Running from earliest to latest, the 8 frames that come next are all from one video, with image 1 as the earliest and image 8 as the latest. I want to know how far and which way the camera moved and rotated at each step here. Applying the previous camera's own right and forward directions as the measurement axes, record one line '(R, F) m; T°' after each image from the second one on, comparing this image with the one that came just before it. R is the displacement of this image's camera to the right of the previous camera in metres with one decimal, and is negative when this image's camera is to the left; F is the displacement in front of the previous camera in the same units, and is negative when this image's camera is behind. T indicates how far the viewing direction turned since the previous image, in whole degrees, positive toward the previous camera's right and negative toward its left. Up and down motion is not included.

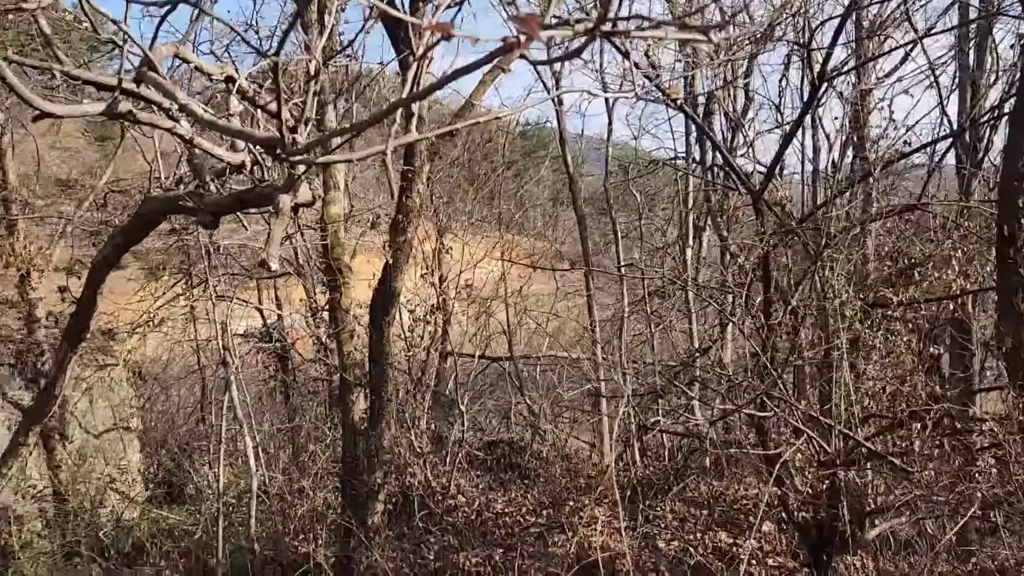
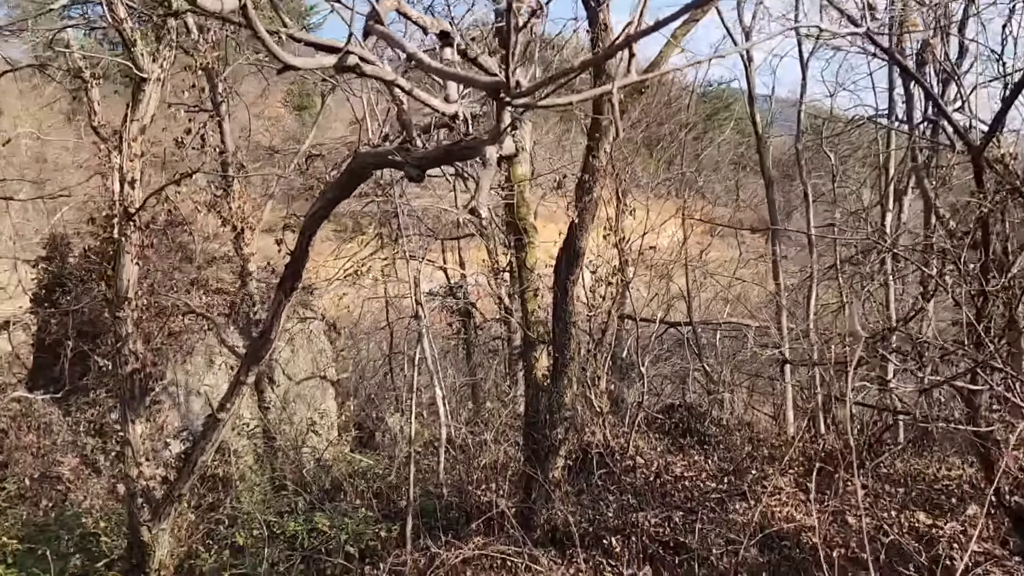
(-0.1, 0.0) m; -12°
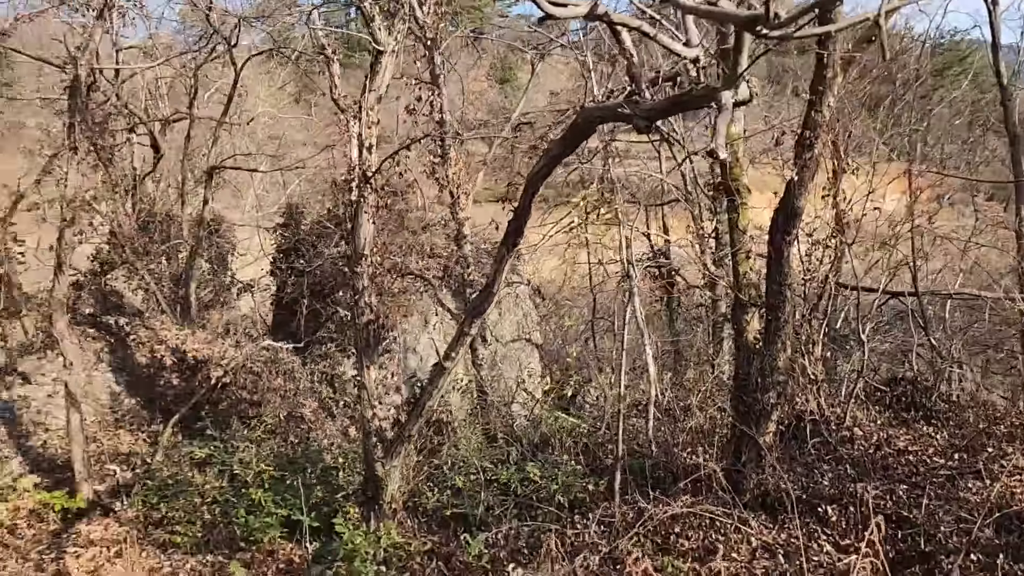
(-0.1, -0.1) m; -13°
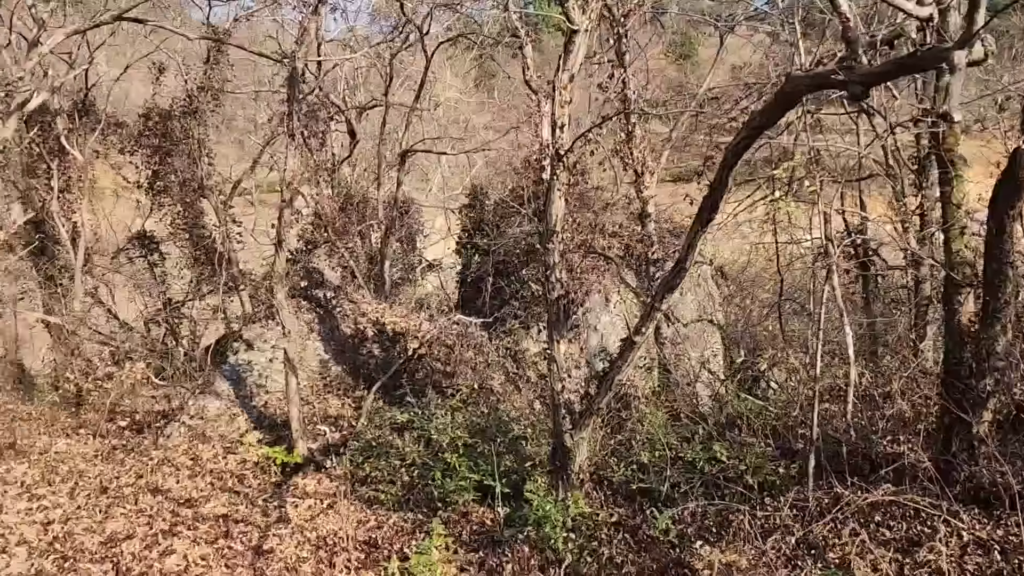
(-0.1, -0.1) m; -12°
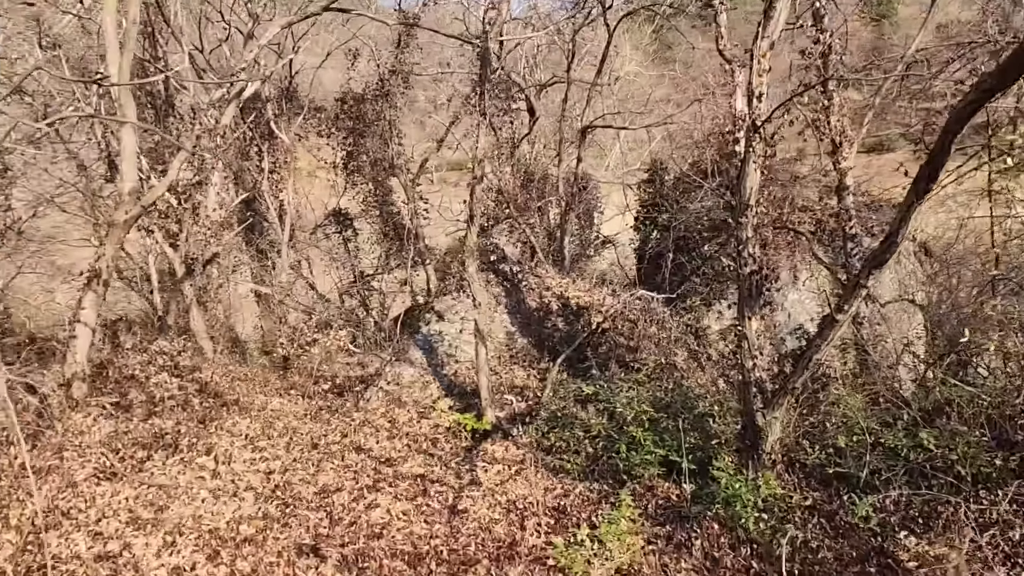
(-0.1, -0.1) m; -12°
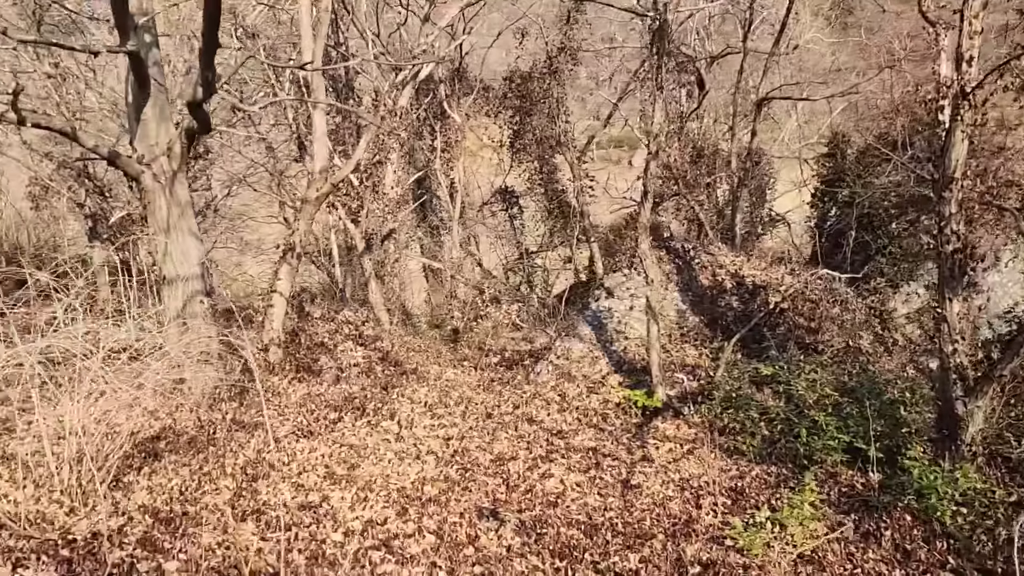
(-0.1, 0.0) m; -11°
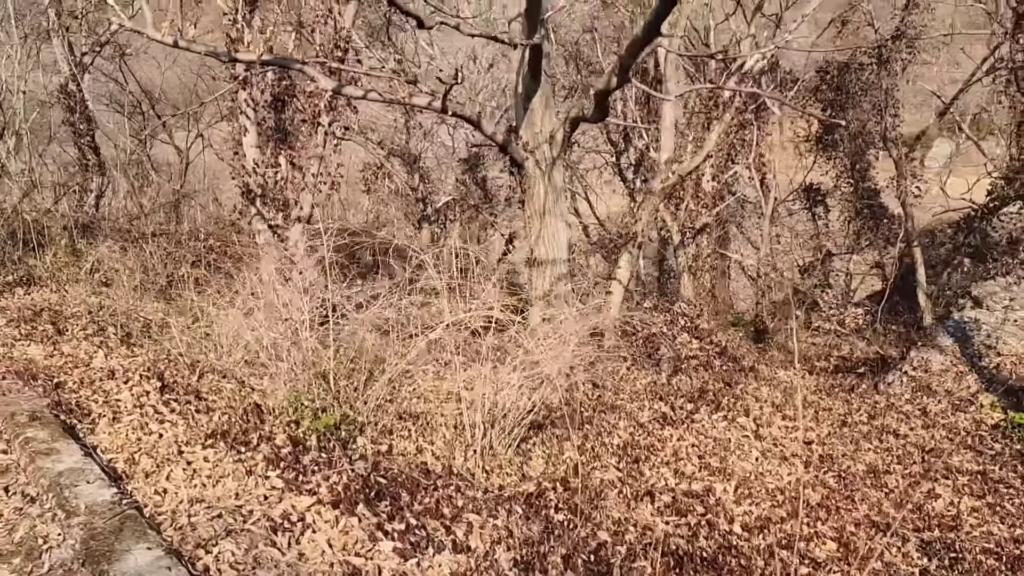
(-0.9, -0.1) m; -17°
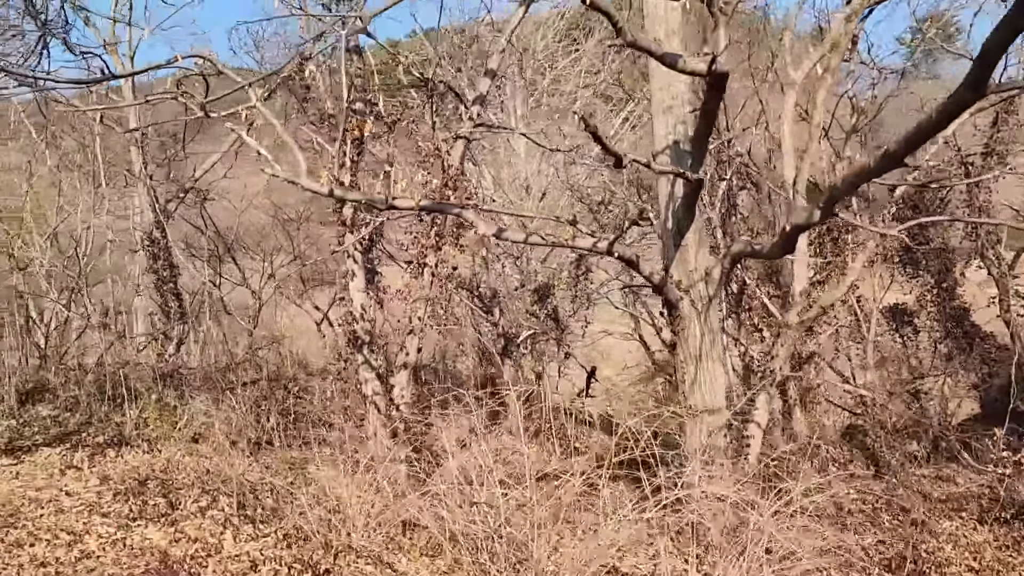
(-0.9, +0.6) m; -2°
